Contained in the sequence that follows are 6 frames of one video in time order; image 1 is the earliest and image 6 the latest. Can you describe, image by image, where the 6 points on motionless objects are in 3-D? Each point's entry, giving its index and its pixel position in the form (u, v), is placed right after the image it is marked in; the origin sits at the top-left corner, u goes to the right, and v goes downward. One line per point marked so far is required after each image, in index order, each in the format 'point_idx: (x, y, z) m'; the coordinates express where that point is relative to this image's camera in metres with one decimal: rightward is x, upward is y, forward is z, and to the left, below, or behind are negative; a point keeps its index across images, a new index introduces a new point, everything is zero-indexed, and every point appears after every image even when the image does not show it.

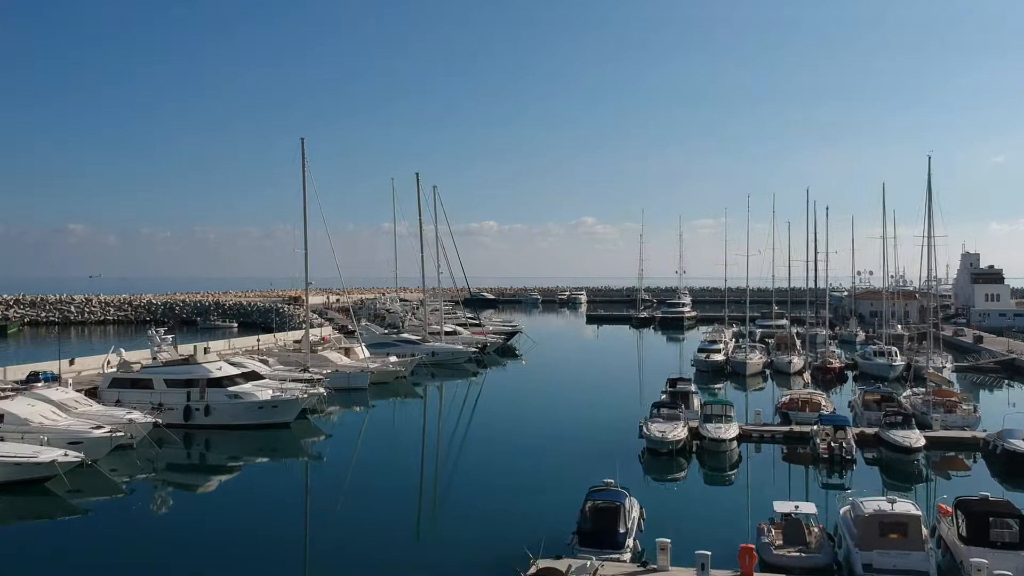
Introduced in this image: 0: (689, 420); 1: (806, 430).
0: (+4.8, -3.6, +19.1) m
1: (+7.9, -3.9, +19.1) m
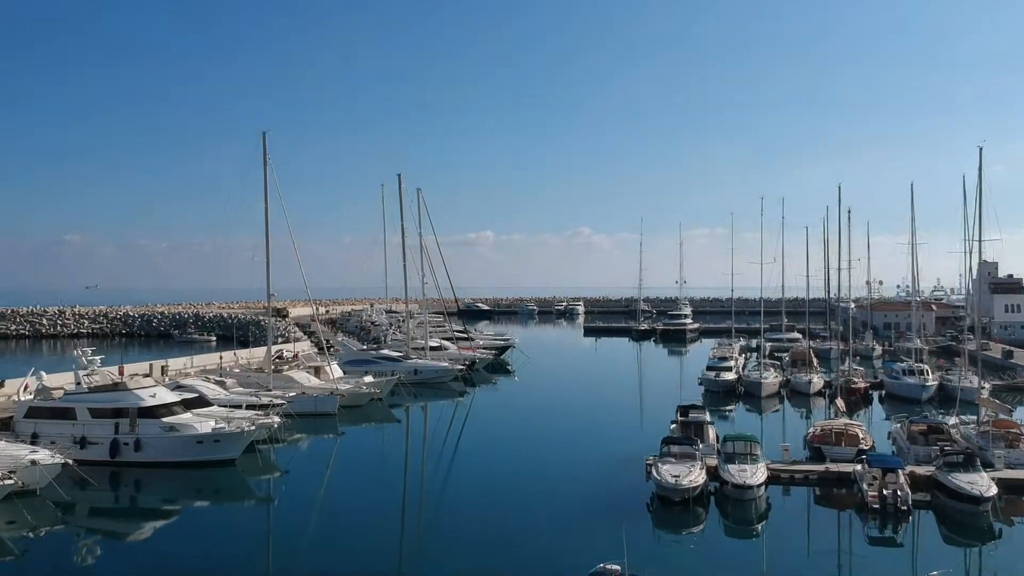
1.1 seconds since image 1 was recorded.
0: (+4.4, -3.9, +16.1) m
1: (+7.6, -4.1, +16.0) m
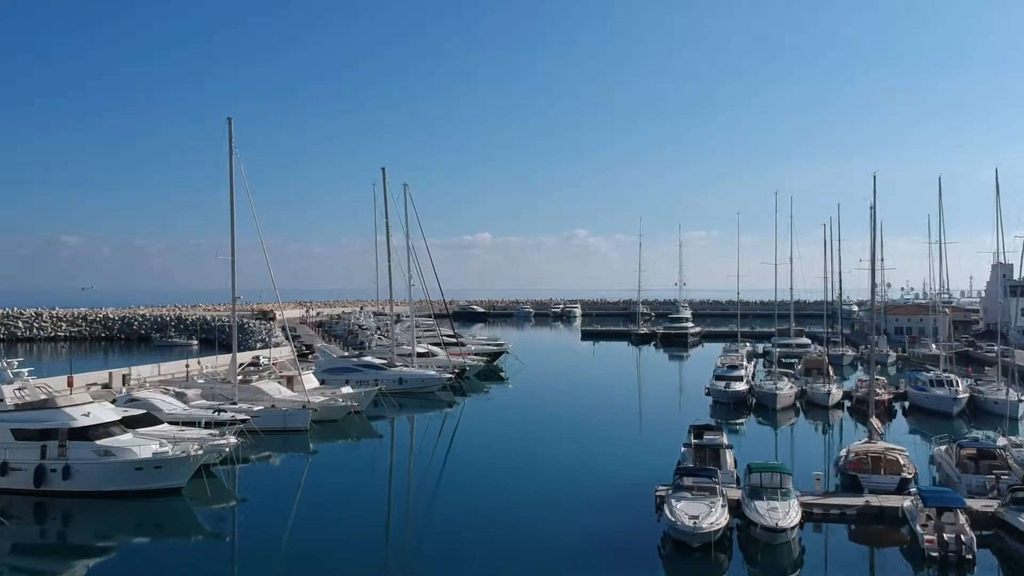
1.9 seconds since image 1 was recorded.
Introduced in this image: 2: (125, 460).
0: (+4.1, -3.9, +13.7) m
1: (+7.3, -4.2, +13.7) m
2: (-8.5, -3.8, +15.5) m
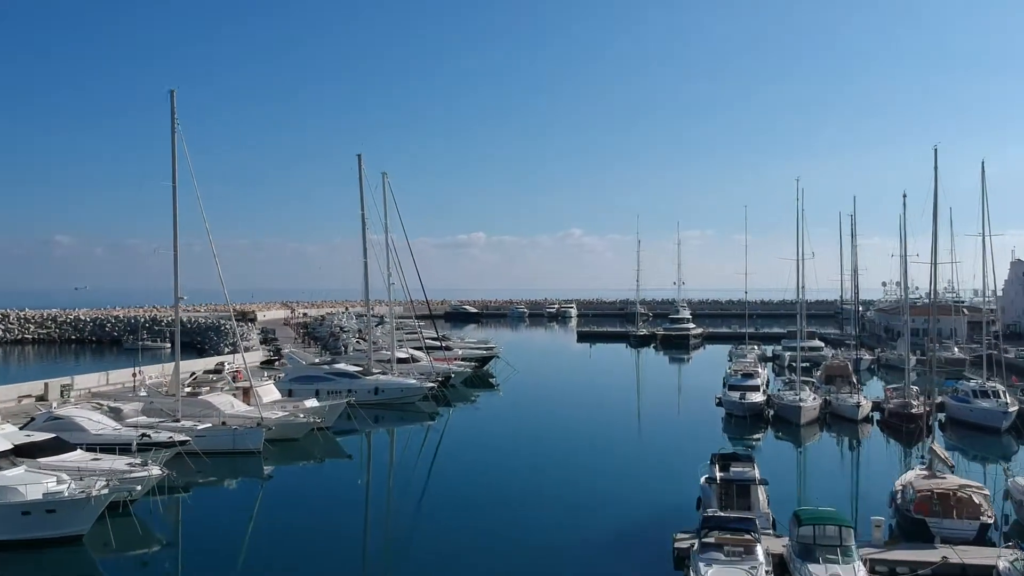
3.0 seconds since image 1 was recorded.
0: (+3.8, -3.9, +10.7) m
1: (+7.0, -4.2, +10.7) m
2: (-8.8, -3.7, +12.4) m
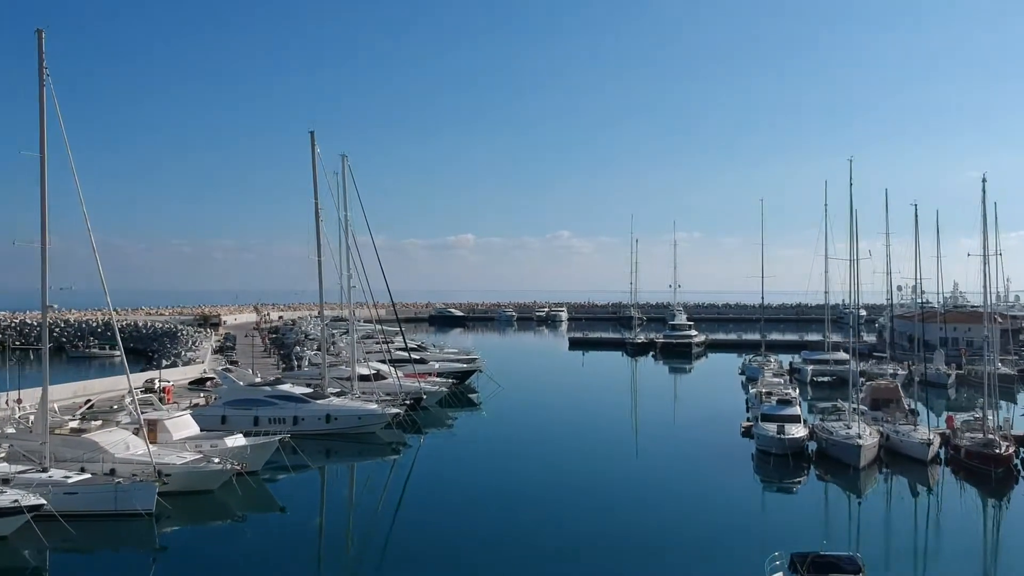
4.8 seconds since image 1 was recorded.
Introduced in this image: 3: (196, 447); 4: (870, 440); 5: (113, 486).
0: (+3.5, -4.0, +6.0) m
1: (+6.7, -4.3, +6.1) m
2: (-9.2, -3.8, +7.5) m
3: (-7.6, -3.8, +17.1) m
4: (+9.3, -3.9, +18.4) m
5: (-8.1, -4.0, +14.4) m
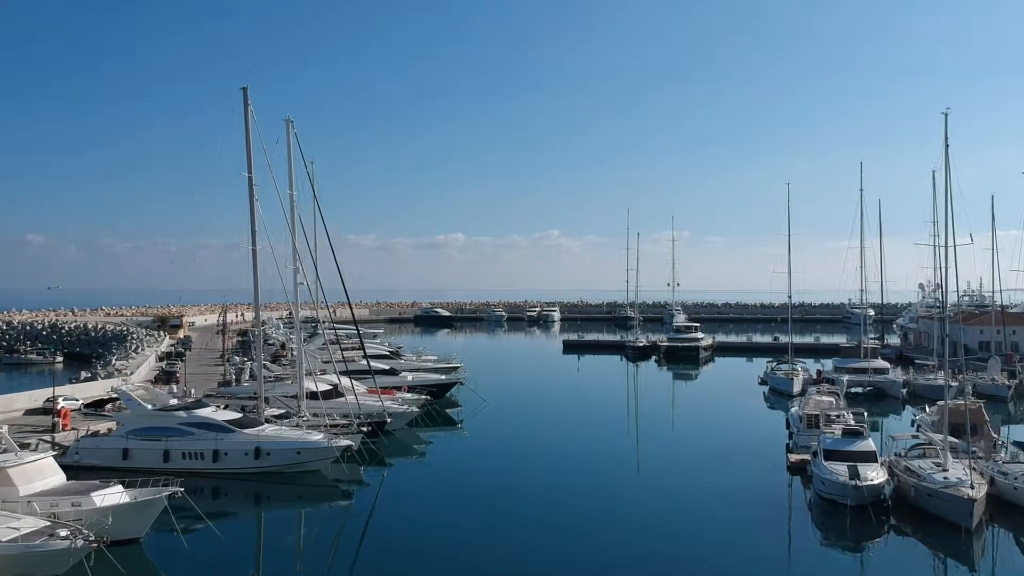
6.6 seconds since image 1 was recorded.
0: (+3.4, -3.9, +1.3) m
1: (+6.5, -4.2, +1.3) m
2: (-9.3, -3.8, +2.6) m
3: (-7.9, -3.7, +12.2) m
4: (+8.9, -3.8, +13.7) m
5: (-8.4, -3.9, +9.4) m
